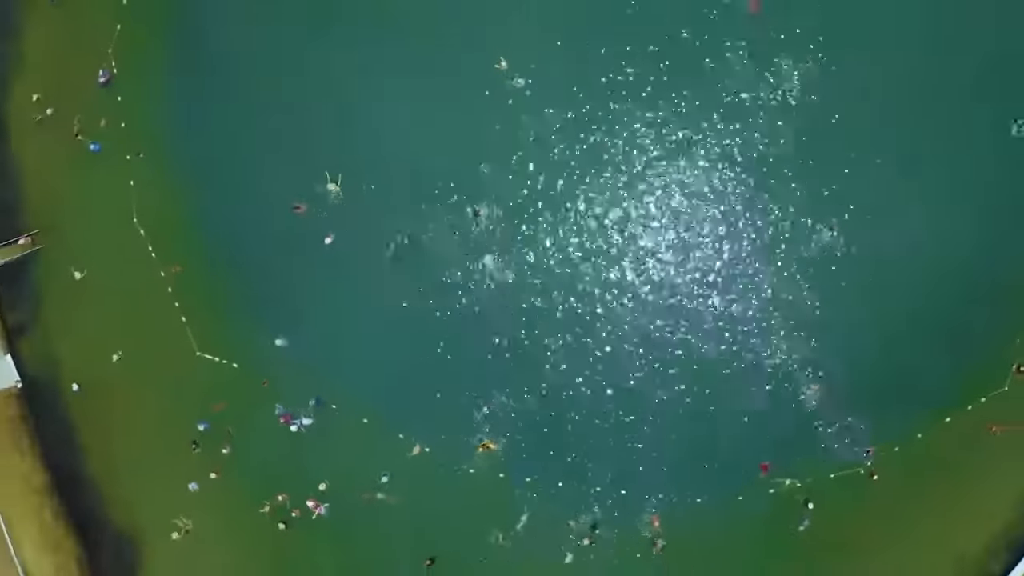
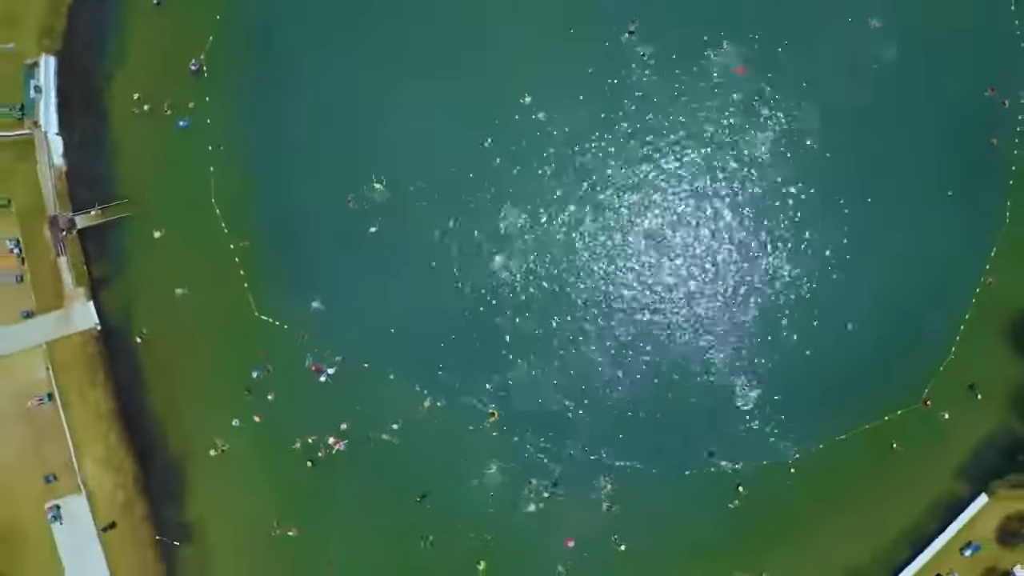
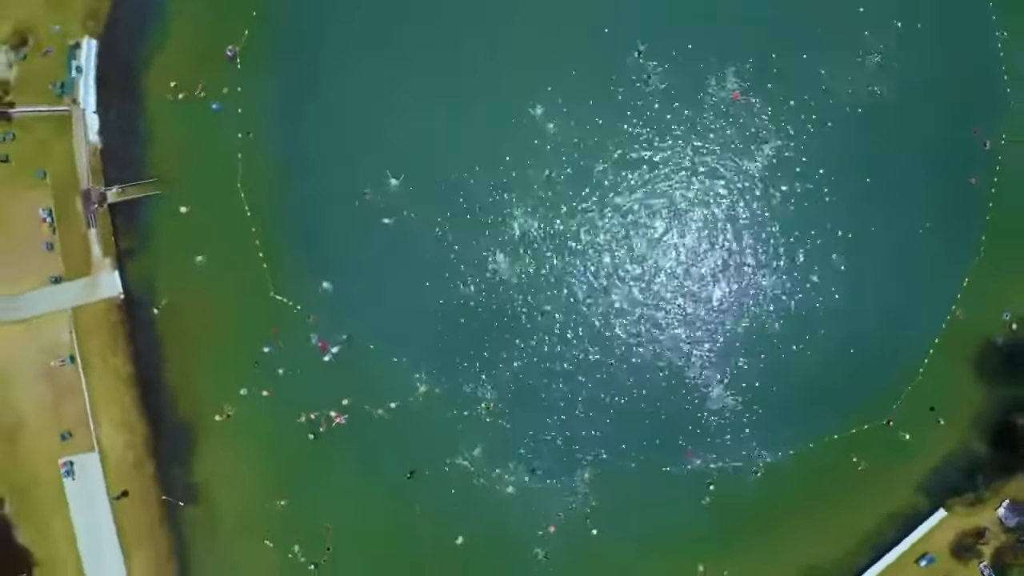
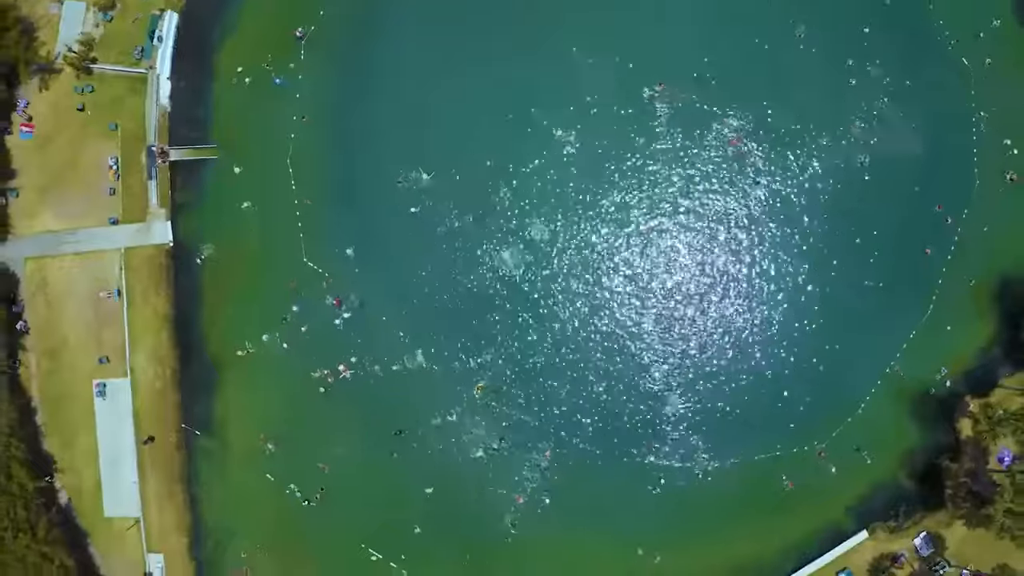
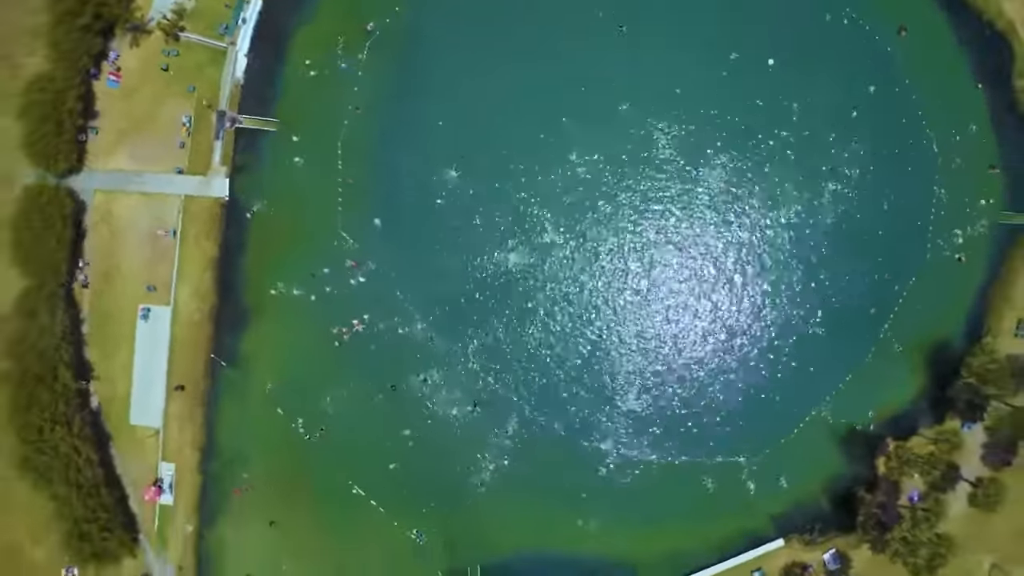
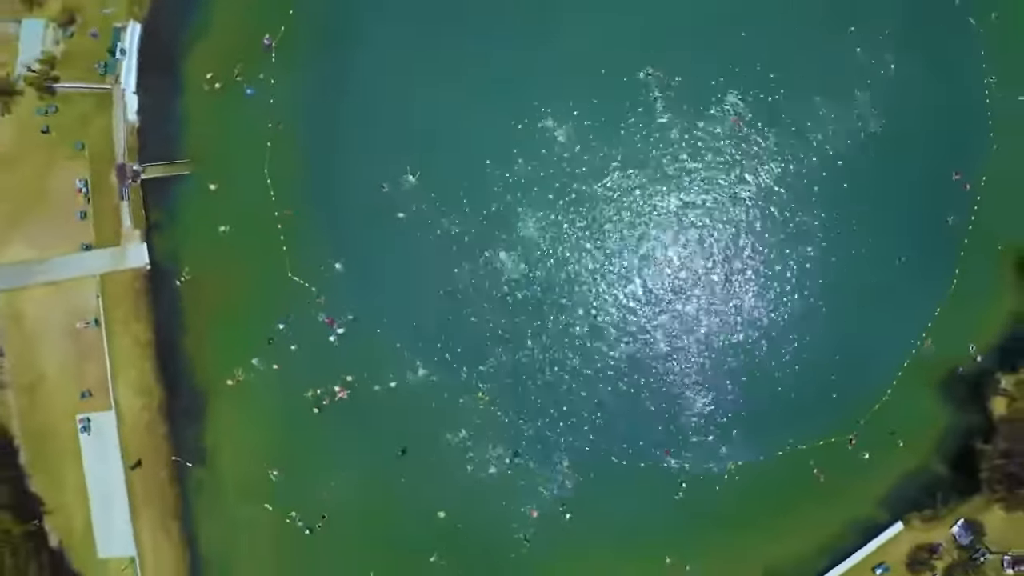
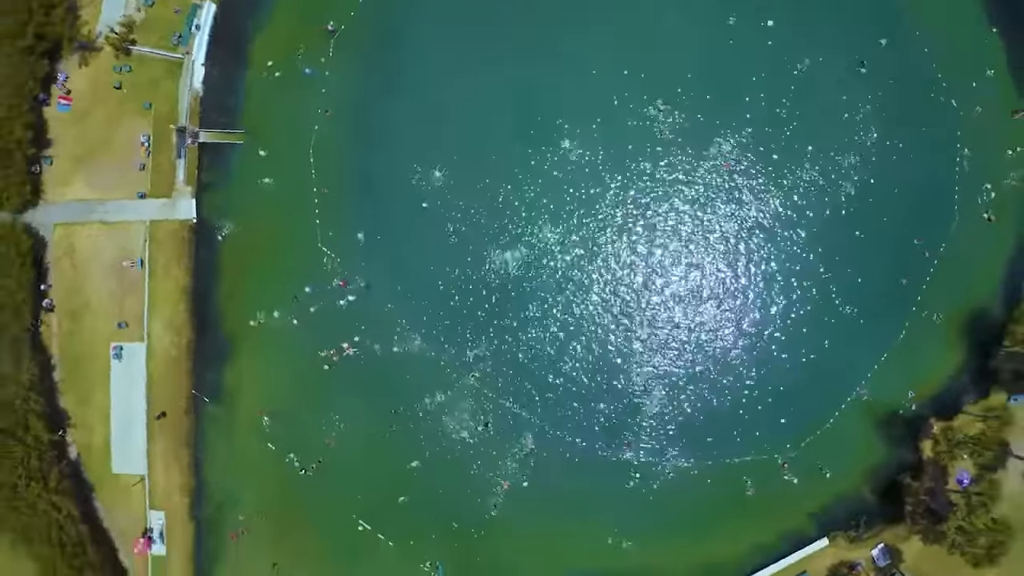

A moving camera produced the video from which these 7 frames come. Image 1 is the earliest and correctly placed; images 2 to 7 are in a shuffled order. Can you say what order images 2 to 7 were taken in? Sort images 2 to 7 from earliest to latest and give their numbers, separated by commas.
2, 3, 6, 4, 7, 5
